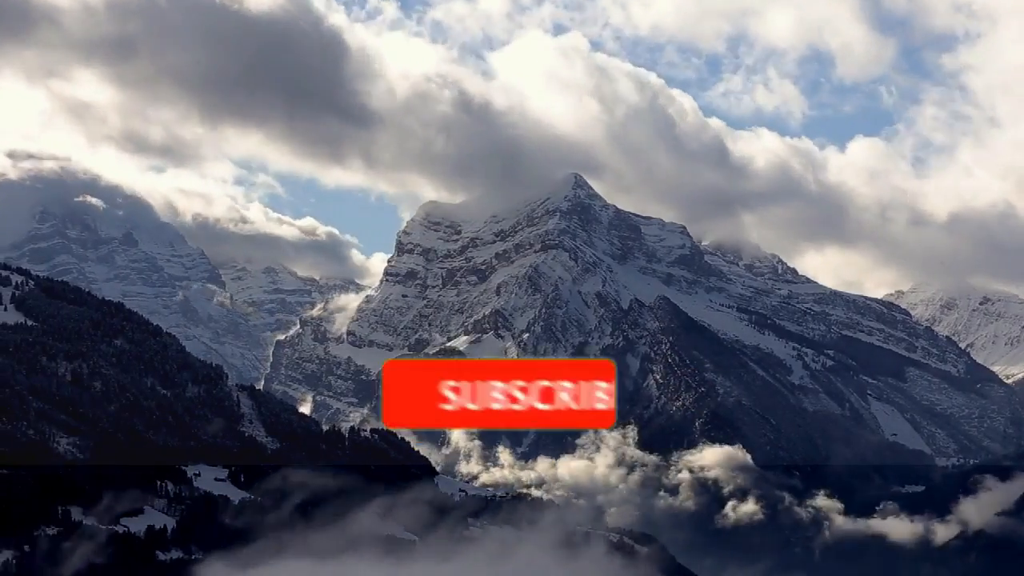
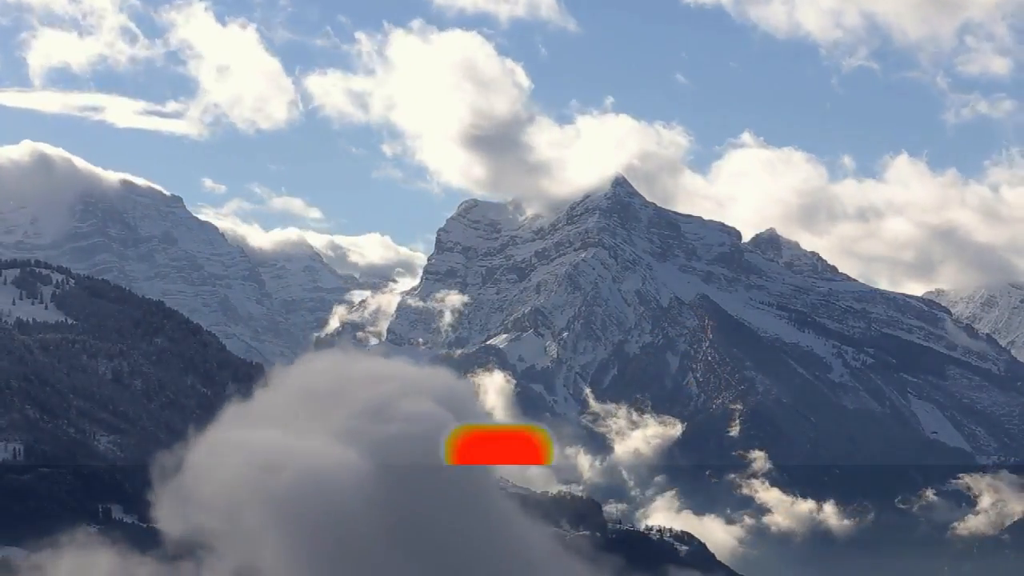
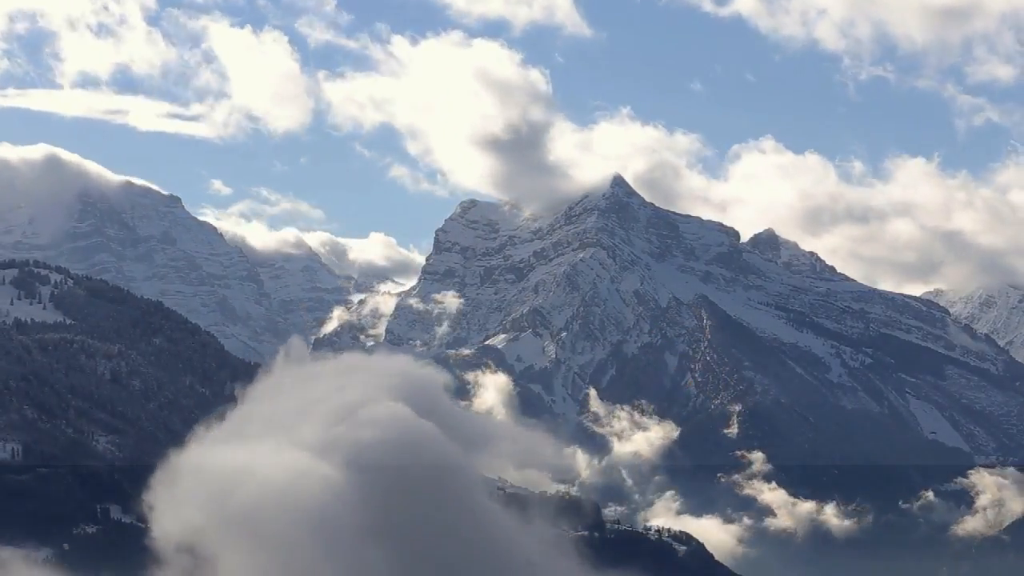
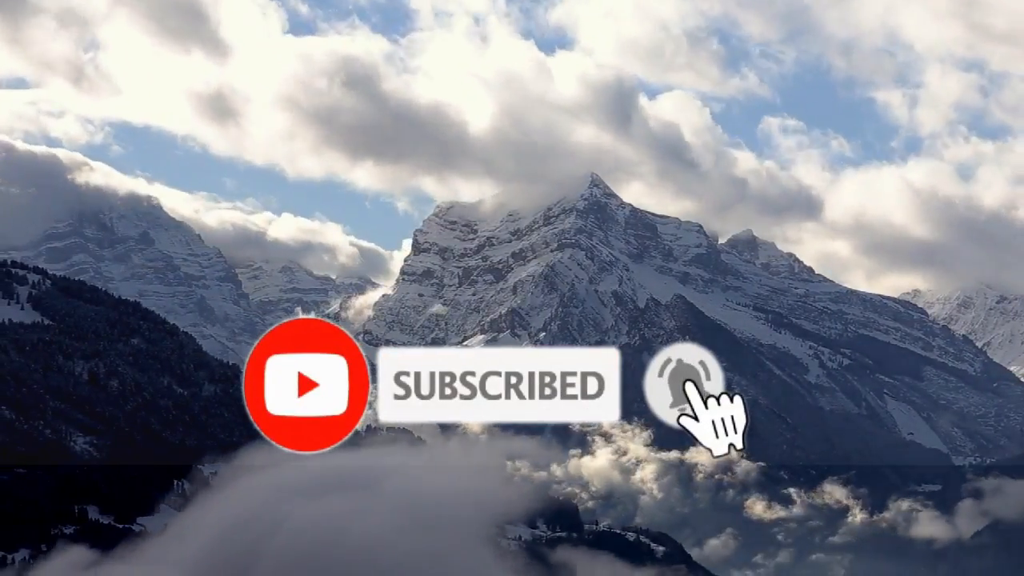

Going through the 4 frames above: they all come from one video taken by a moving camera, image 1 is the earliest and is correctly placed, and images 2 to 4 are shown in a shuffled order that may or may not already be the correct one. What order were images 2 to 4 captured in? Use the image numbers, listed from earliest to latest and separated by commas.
4, 3, 2
